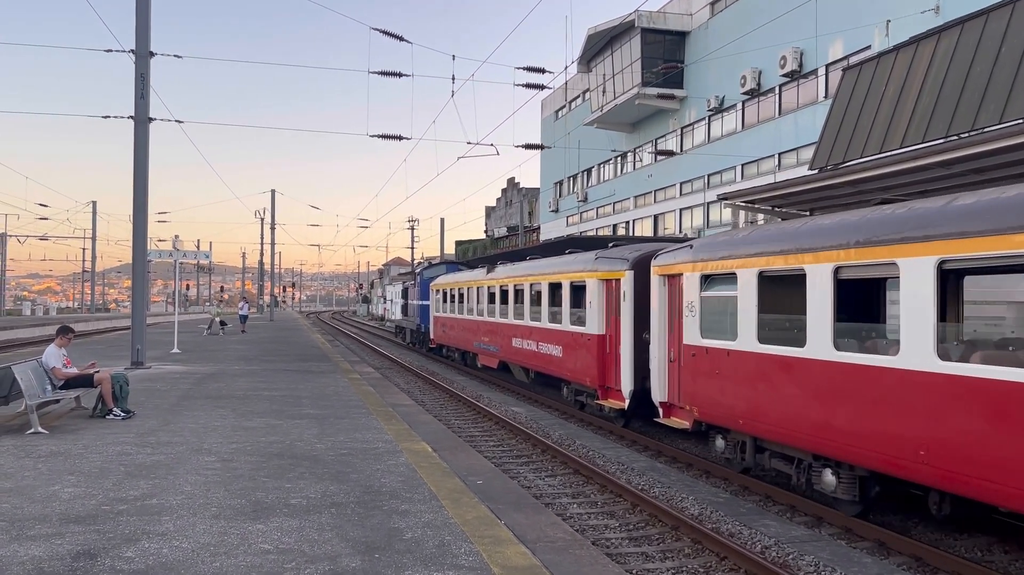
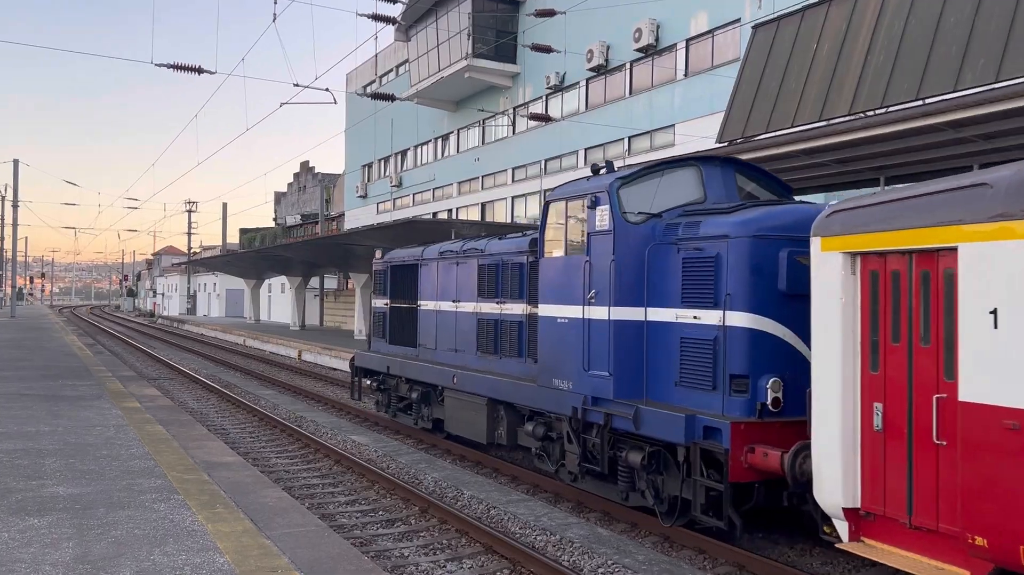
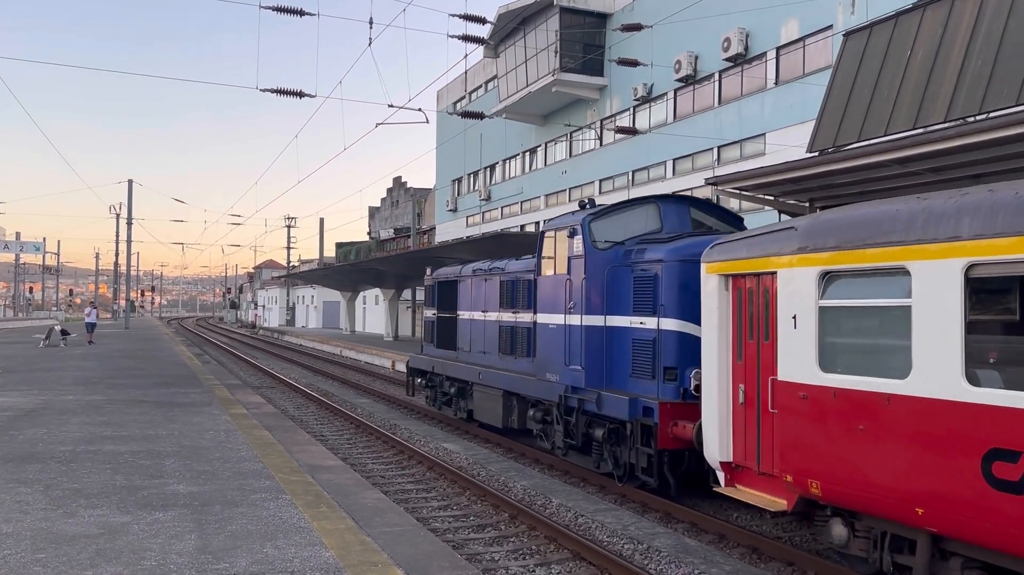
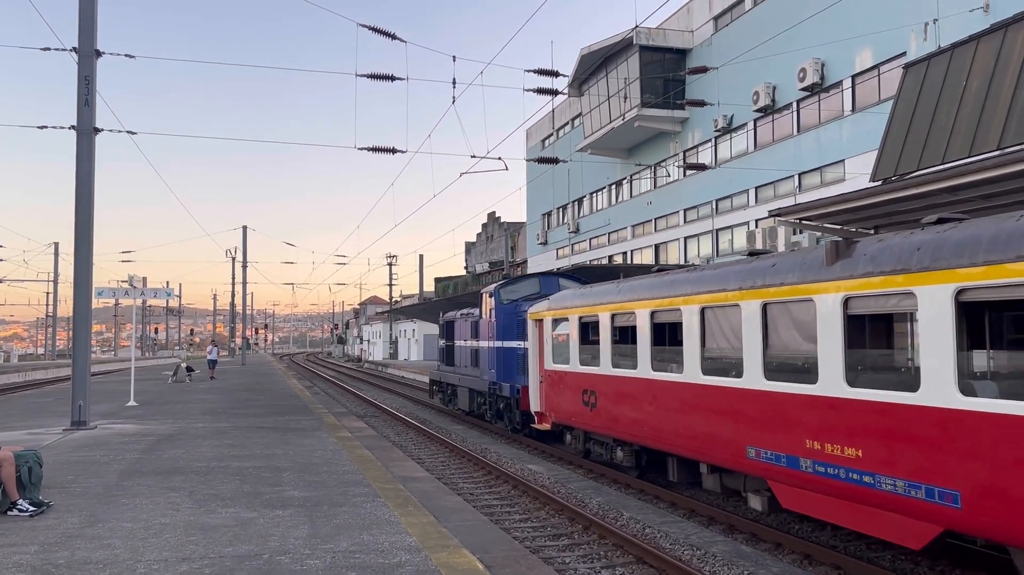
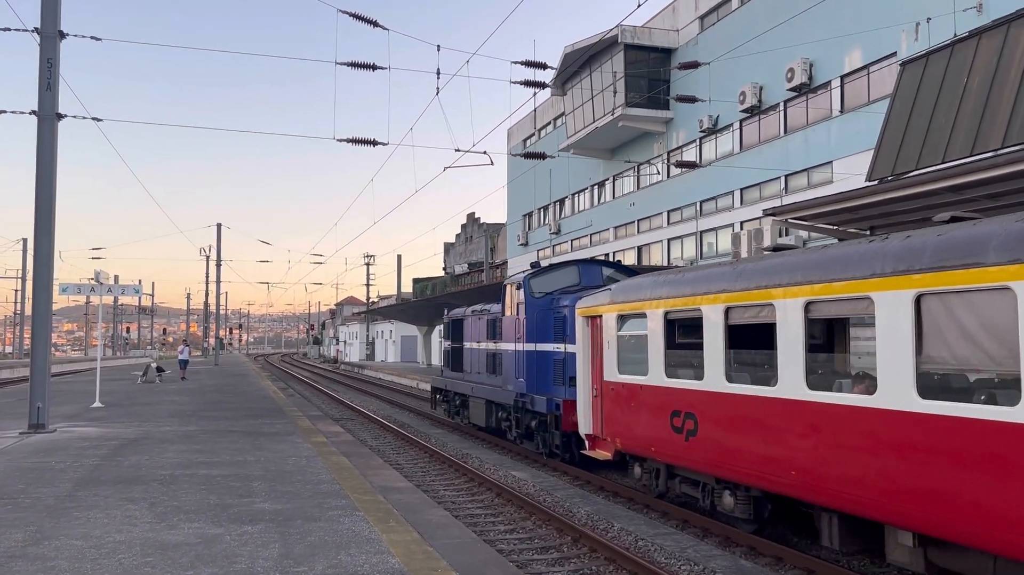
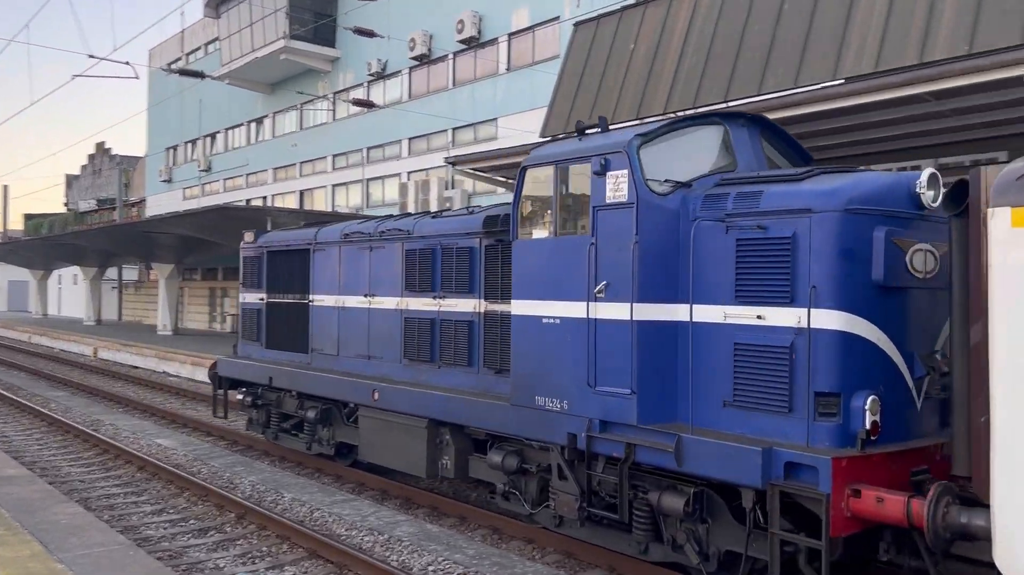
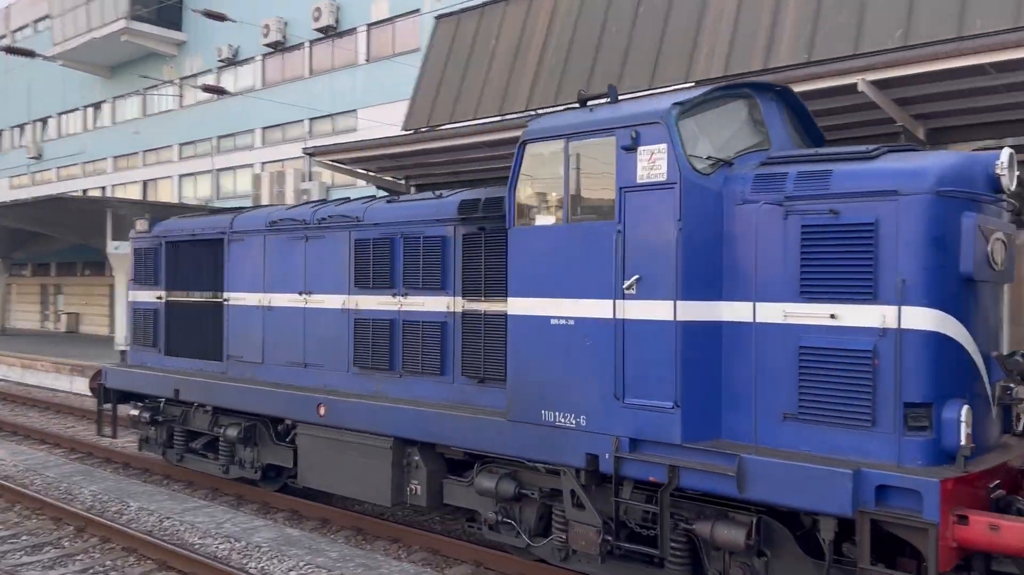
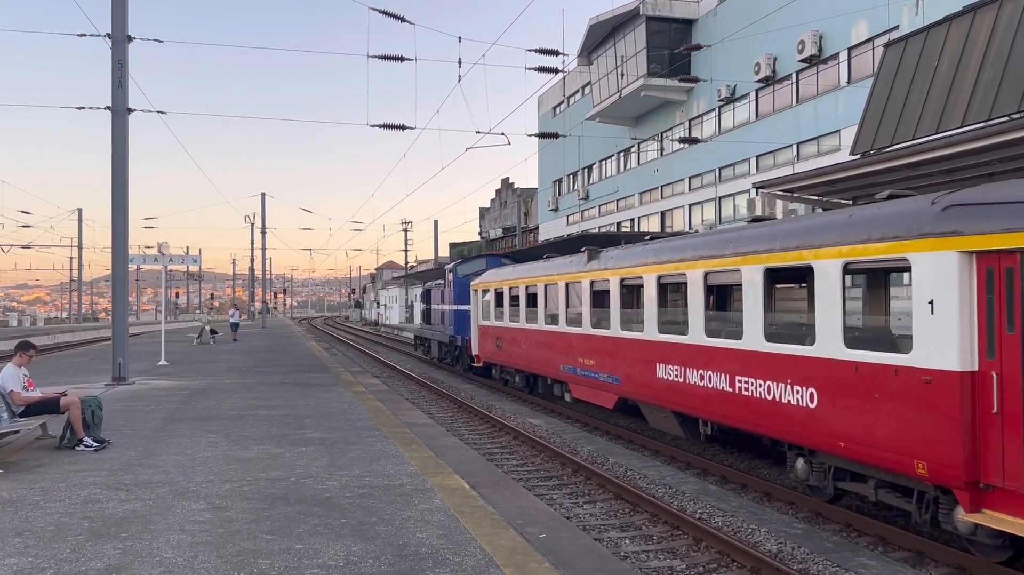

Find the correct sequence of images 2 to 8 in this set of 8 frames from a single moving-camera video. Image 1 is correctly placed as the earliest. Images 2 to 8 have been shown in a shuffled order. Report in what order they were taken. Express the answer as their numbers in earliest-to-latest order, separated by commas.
8, 4, 5, 3, 2, 6, 7
